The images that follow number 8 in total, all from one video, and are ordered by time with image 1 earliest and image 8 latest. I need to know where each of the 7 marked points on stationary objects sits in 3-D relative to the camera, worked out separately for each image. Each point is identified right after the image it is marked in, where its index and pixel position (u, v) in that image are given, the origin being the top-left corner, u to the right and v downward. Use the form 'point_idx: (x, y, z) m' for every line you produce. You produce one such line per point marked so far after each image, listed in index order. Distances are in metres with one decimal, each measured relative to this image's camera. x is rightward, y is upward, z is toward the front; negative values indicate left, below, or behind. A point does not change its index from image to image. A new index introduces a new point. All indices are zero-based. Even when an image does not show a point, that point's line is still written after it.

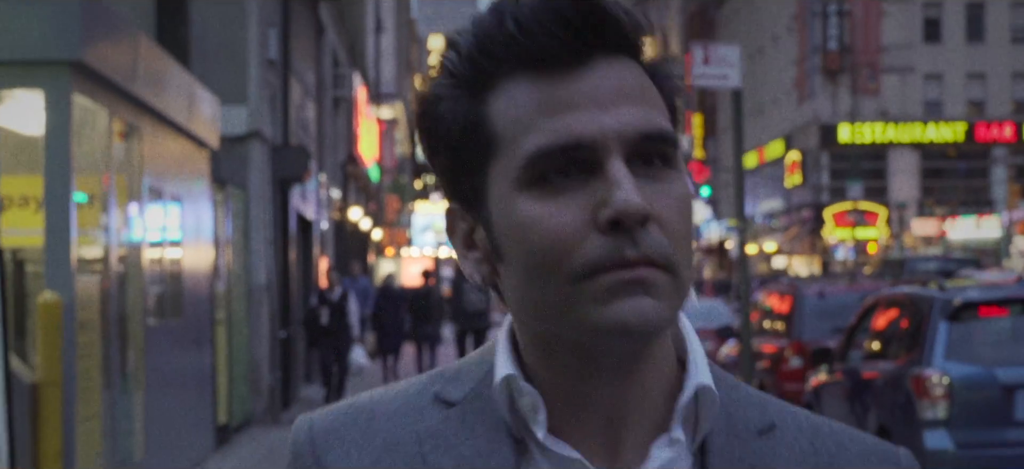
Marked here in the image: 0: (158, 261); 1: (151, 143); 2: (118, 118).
0: (-1.8, -0.1, +9.8) m
1: (-1.8, +0.5, +9.9) m
2: (-1.8, +0.5, +8.7) m
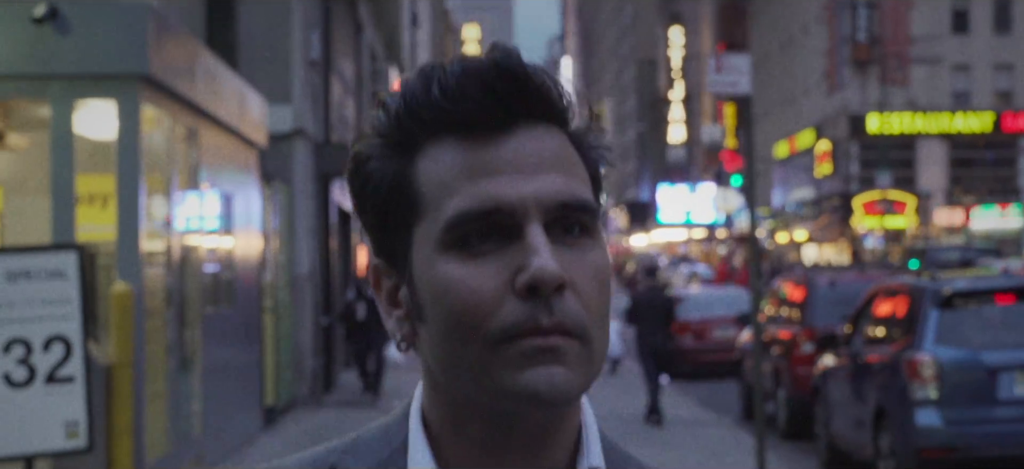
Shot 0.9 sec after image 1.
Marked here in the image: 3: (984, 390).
0: (-1.6, 0.0, +10.6) m
1: (-1.7, +0.5, +10.7) m
2: (-1.7, +0.6, +9.5) m
3: (+2.2, -0.7, +9.1) m
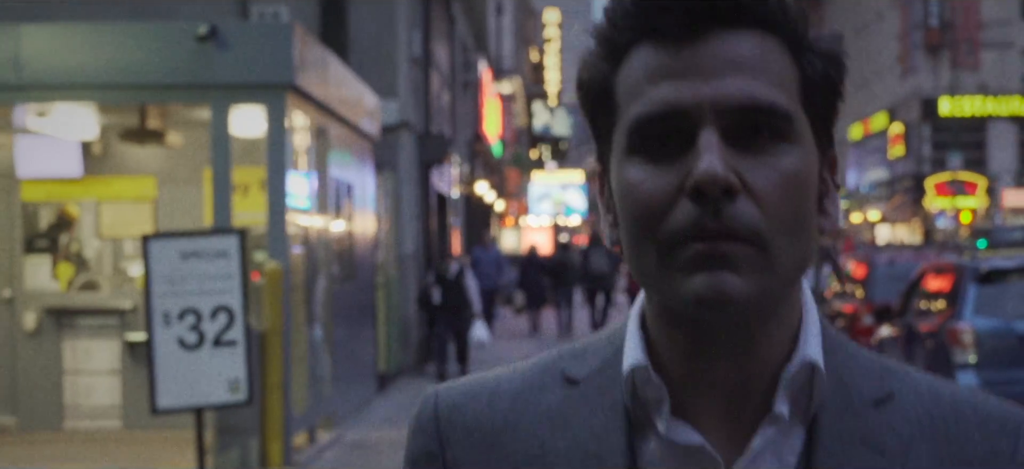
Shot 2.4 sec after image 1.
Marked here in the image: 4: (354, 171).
0: (-1.1, +0.1, +12.0) m
1: (-1.1, +0.6, +12.0) m
2: (-1.1, +0.6, +10.9) m
3: (+2.7, -0.6, +10.3) m
4: (-1.0, +0.4, +12.7) m
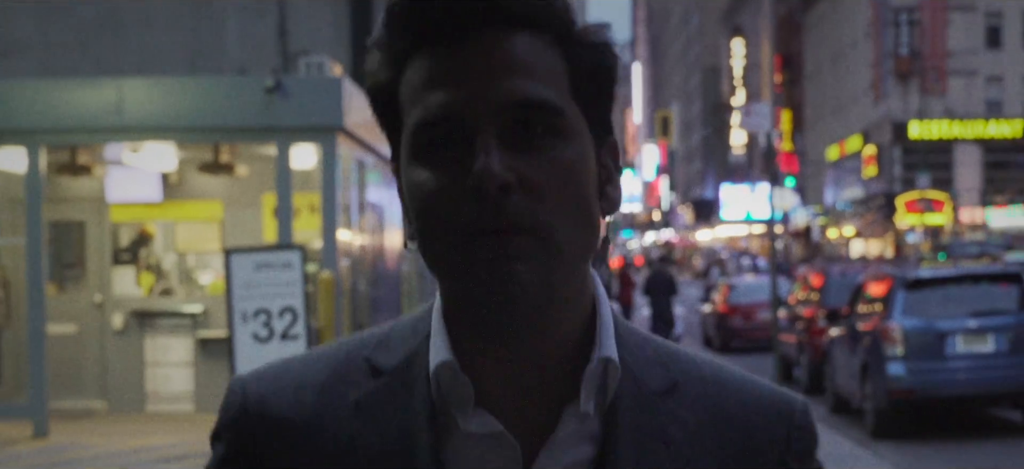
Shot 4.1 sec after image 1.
0: (-1.0, 0.0, +14.2) m
1: (-1.0, +0.5, +14.2) m
2: (-1.1, +0.5, +13.1) m
3: (+2.8, -0.7, +12.5) m
4: (-1.0, +0.3, +14.9) m
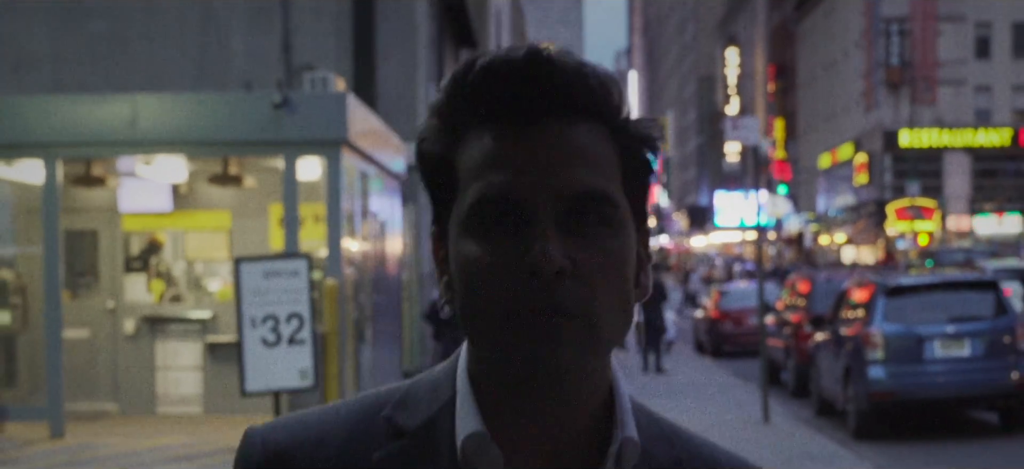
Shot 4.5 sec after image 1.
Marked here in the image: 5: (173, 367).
0: (-1.1, -0.1, +14.7) m
1: (-1.1, +0.5, +14.8) m
2: (-1.1, +0.5, +13.6) m
3: (+2.7, -0.8, +13.1) m
4: (-1.0, +0.3, +15.4) m
5: (-2.4, -0.9, +13.5) m
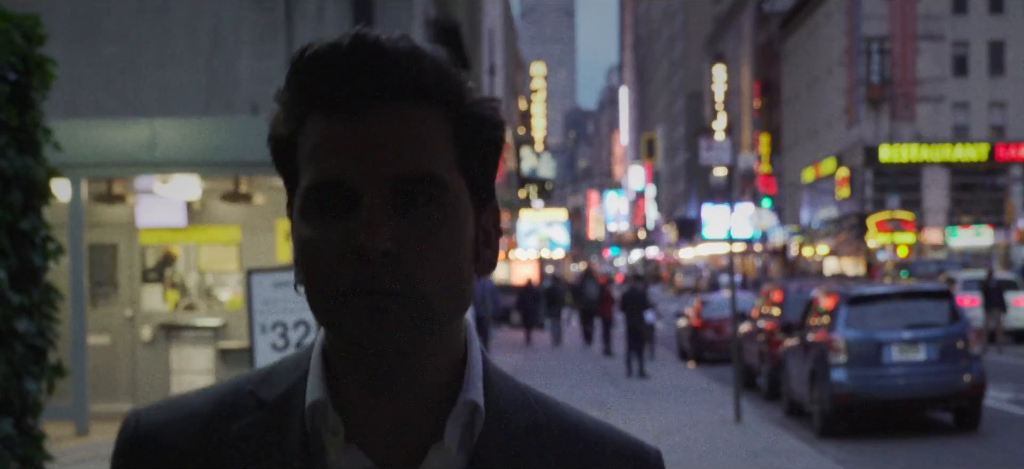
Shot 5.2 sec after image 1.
0: (-1.1, -0.2, +15.8) m
1: (-1.1, +0.4, +15.8) m
2: (-1.2, +0.4, +14.6) m
3: (+2.7, -0.9, +14.1) m
4: (-1.1, +0.1, +16.5) m
5: (-2.5, -1.0, +14.6) m
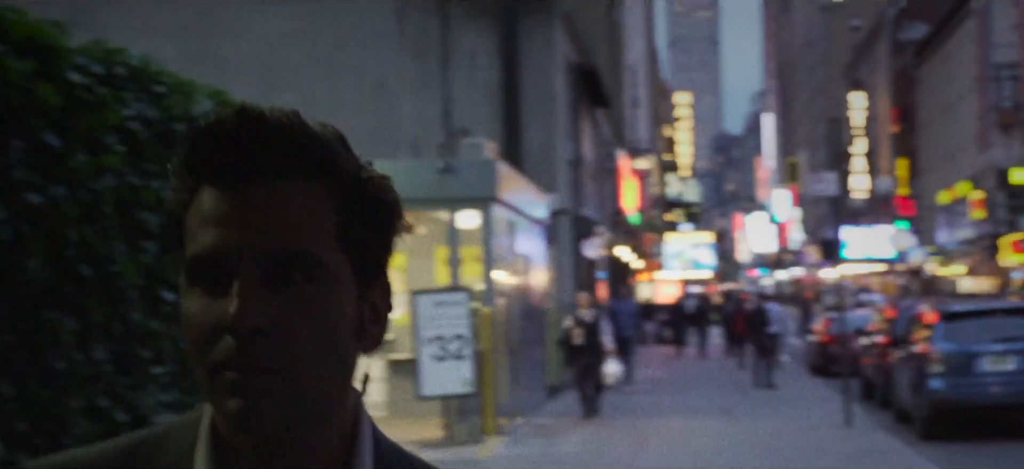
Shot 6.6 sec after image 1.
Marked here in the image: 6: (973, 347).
0: (+0.1, -0.4, +17.8) m
1: (+0.1, +0.1, +17.8) m
2: (-0.1, +0.2, +16.6) m
3: (+3.7, -1.1, +15.8) m
4: (+0.2, -0.1, +18.5) m
5: (-1.3, -1.3, +16.6) m
6: (+3.8, -0.9, +15.8) m
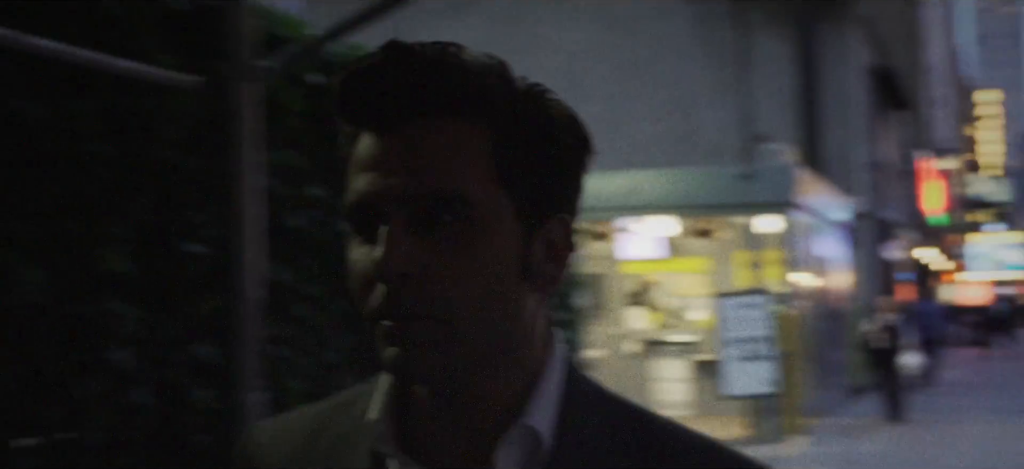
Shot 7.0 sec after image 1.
0: (+2.9, -0.5, +17.9) m
1: (+2.8, +0.1, +17.9) m
2: (+2.5, +0.1, +16.8) m
3: (+6.1, -1.1, +15.4) m
4: (+3.0, -0.1, +18.6) m
5: (+1.3, -1.3, +17.0) m
6: (+6.2, -0.9, +15.4) m
